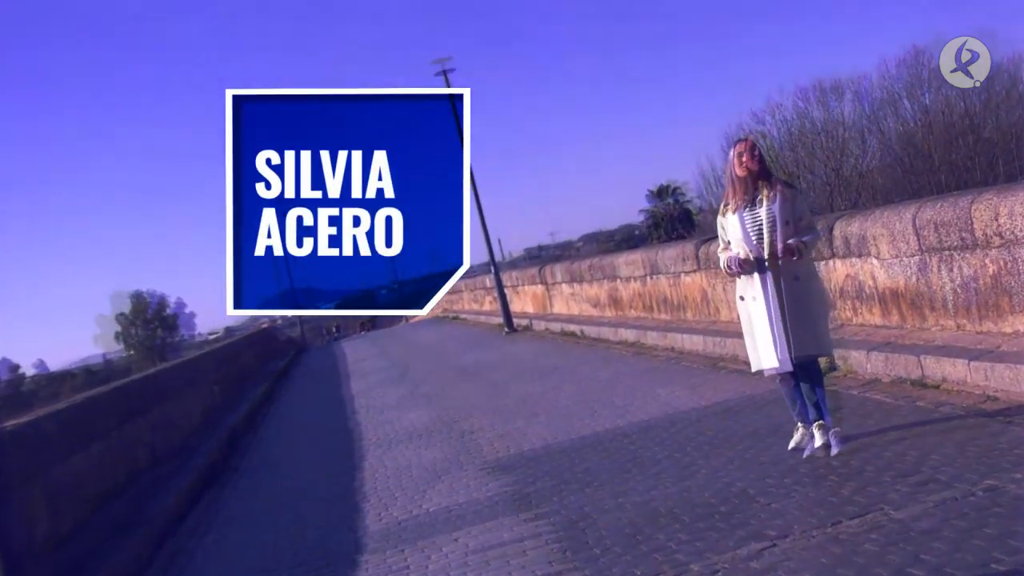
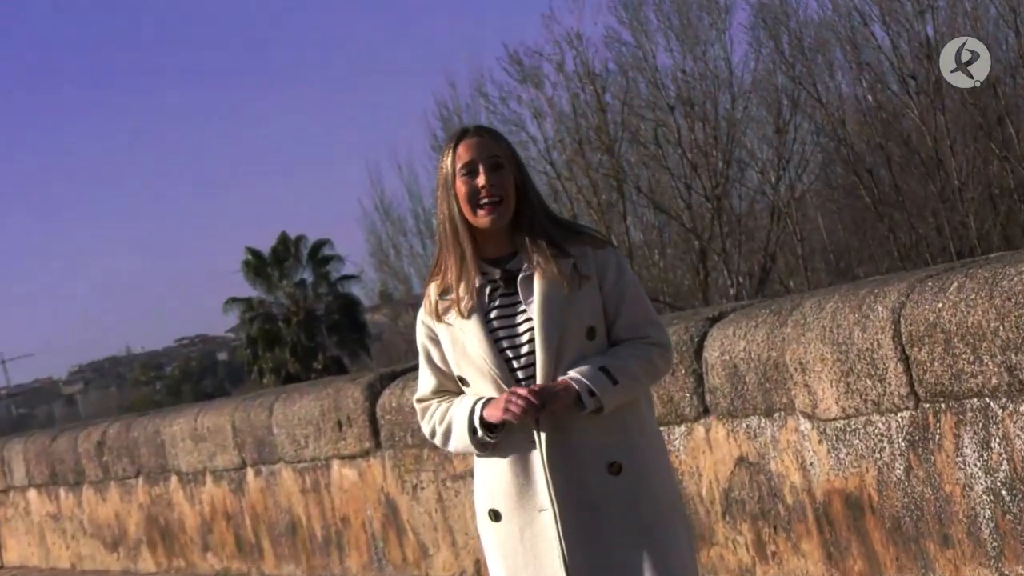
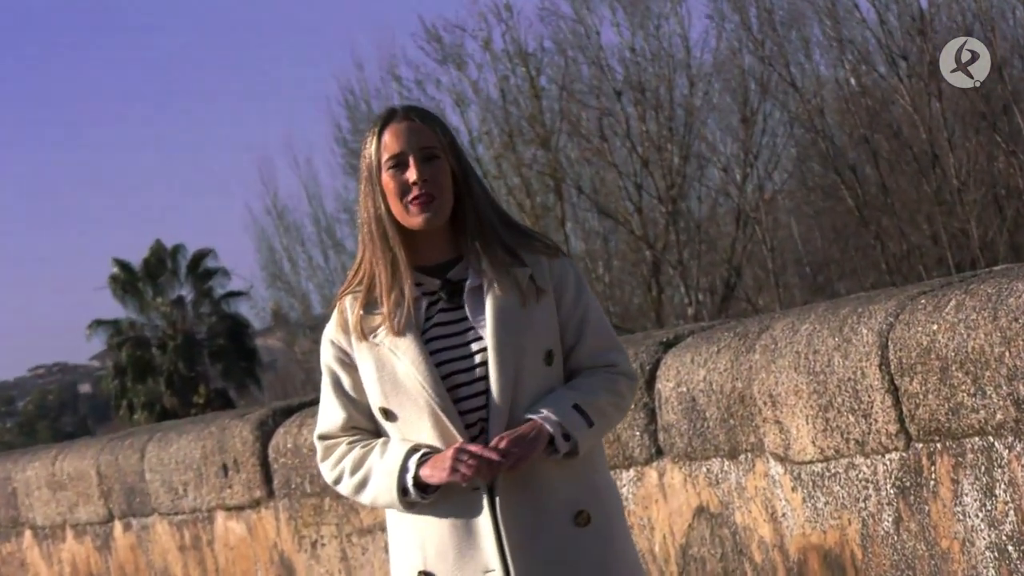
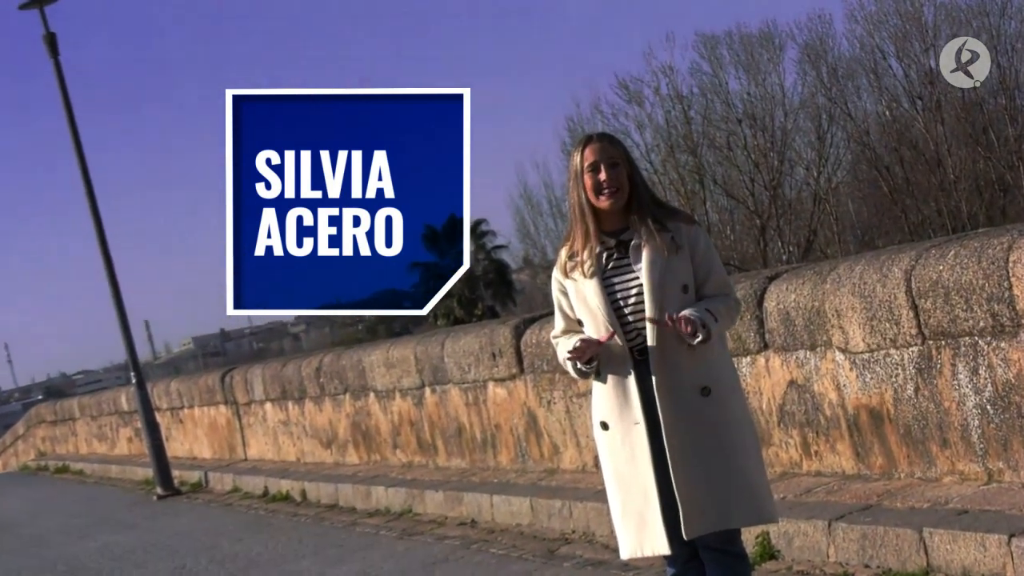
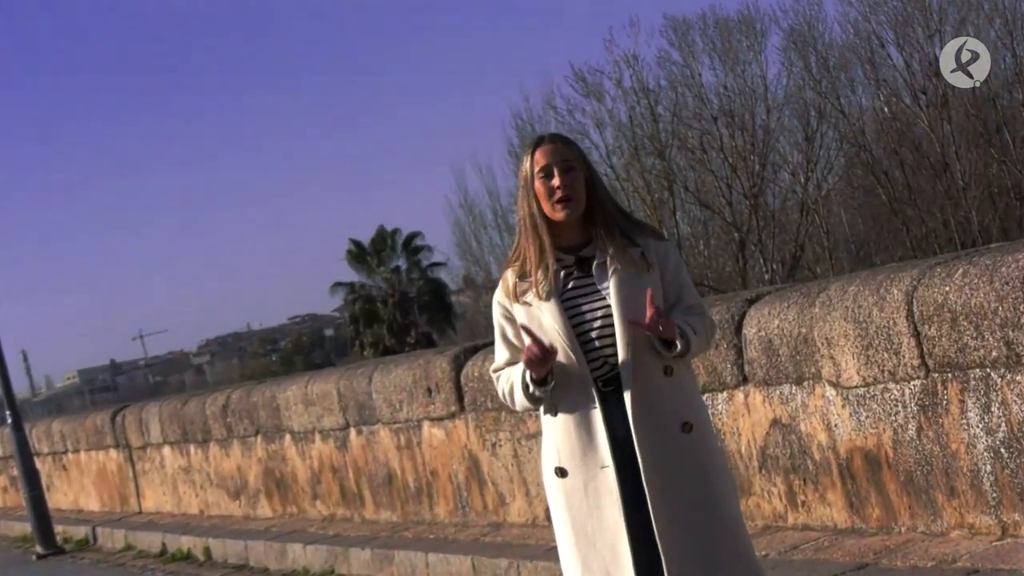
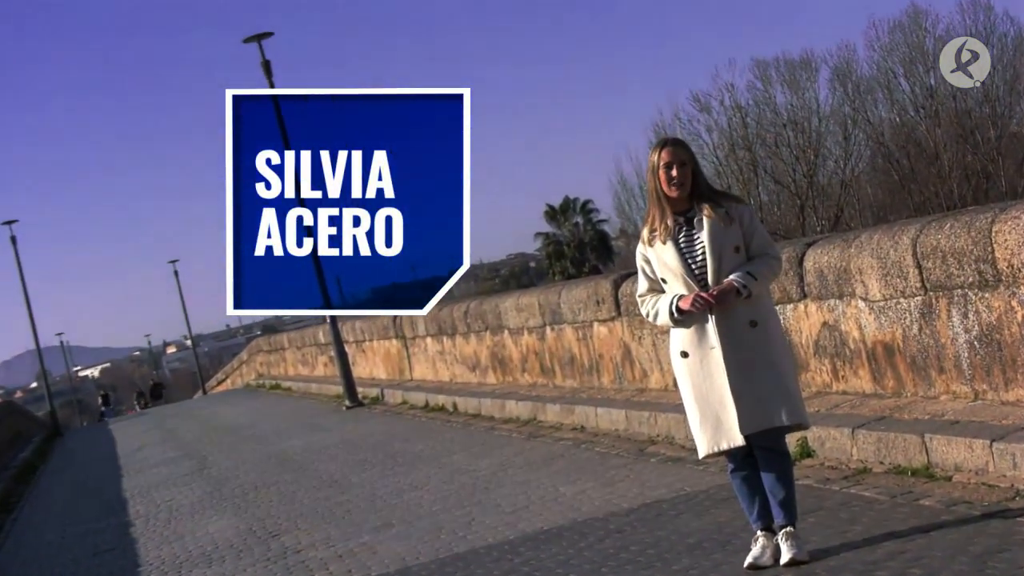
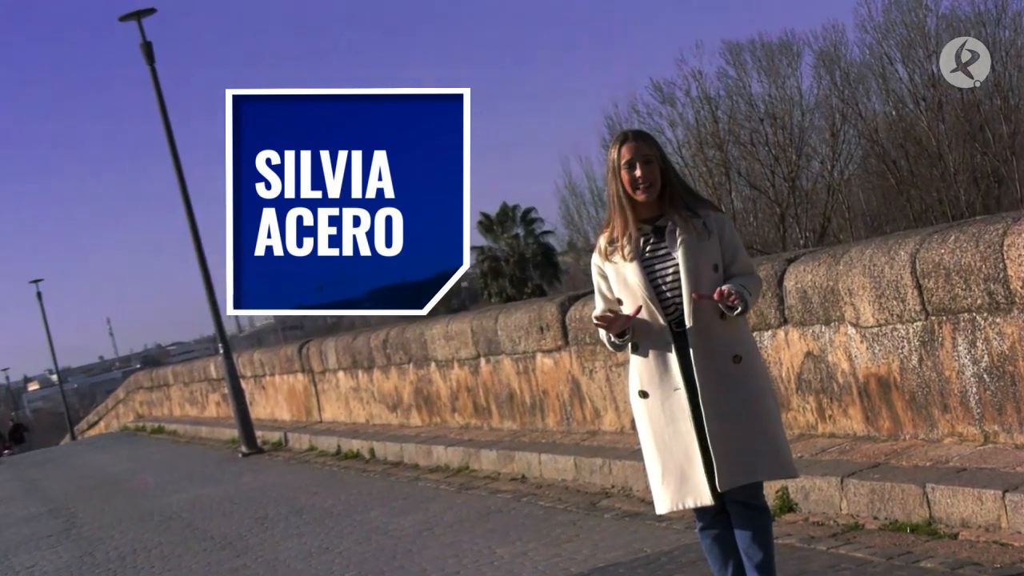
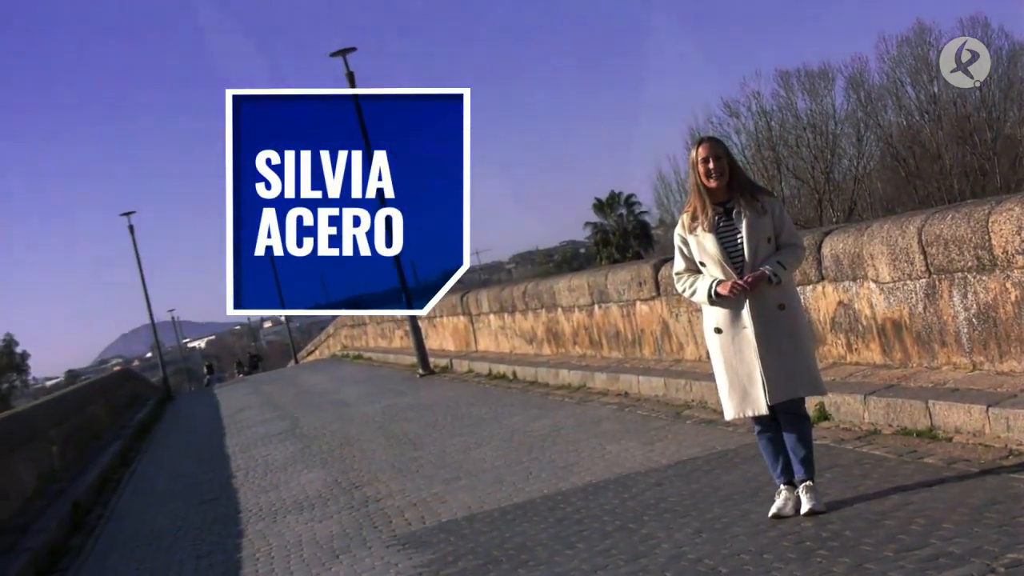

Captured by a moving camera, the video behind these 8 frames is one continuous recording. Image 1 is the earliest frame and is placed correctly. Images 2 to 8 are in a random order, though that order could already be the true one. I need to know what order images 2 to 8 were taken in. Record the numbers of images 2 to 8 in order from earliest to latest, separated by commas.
8, 6, 7, 4, 5, 2, 3
